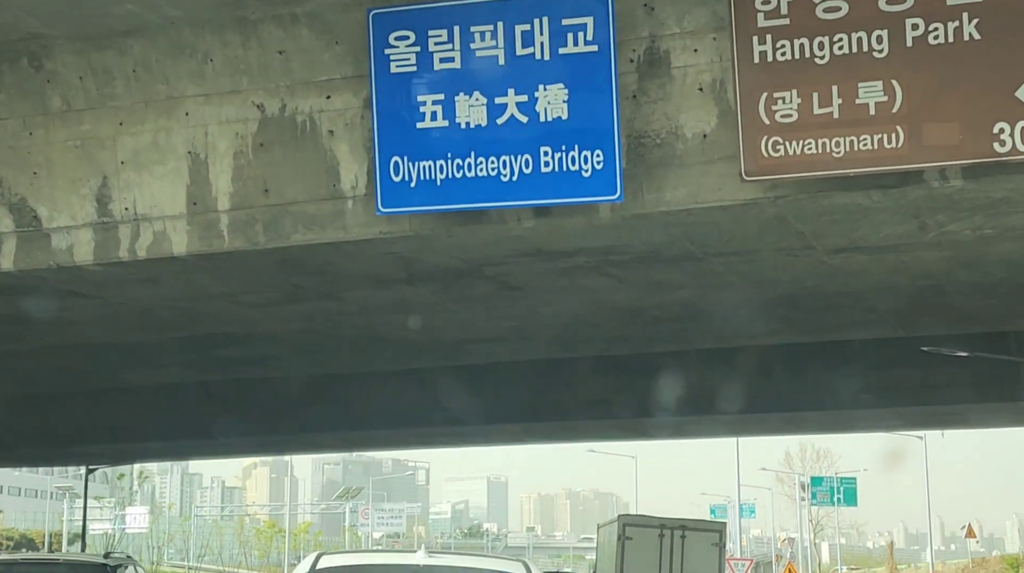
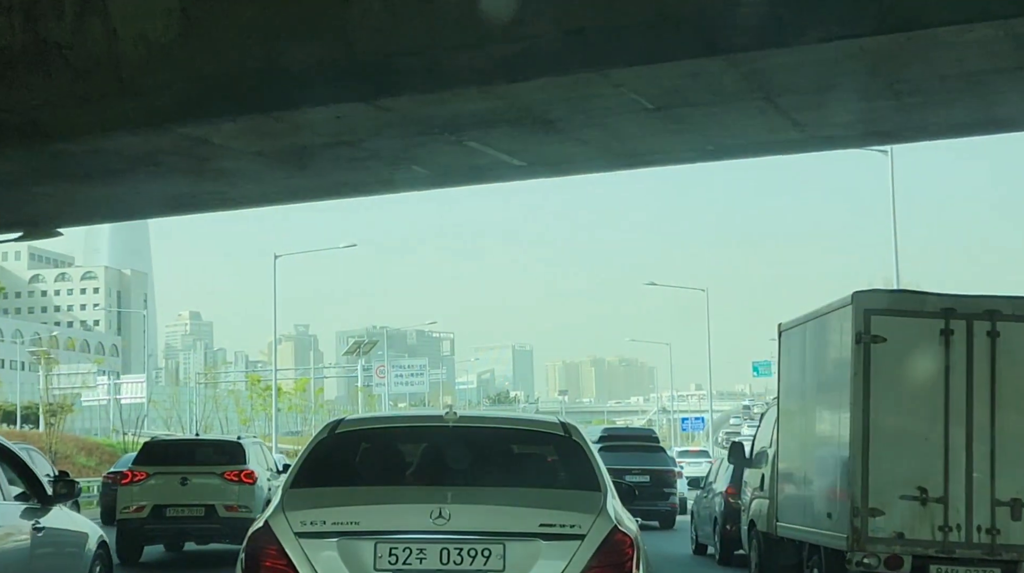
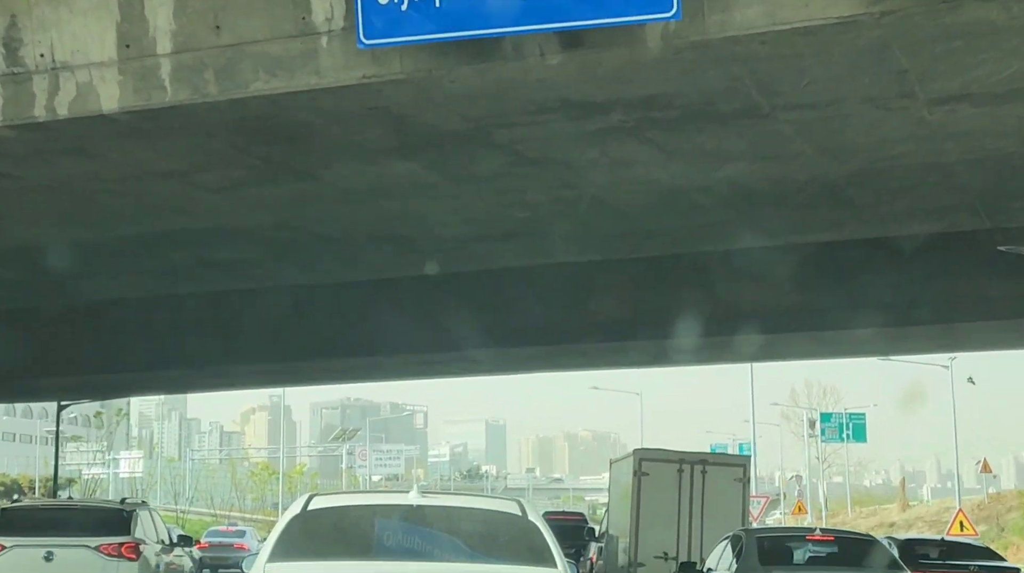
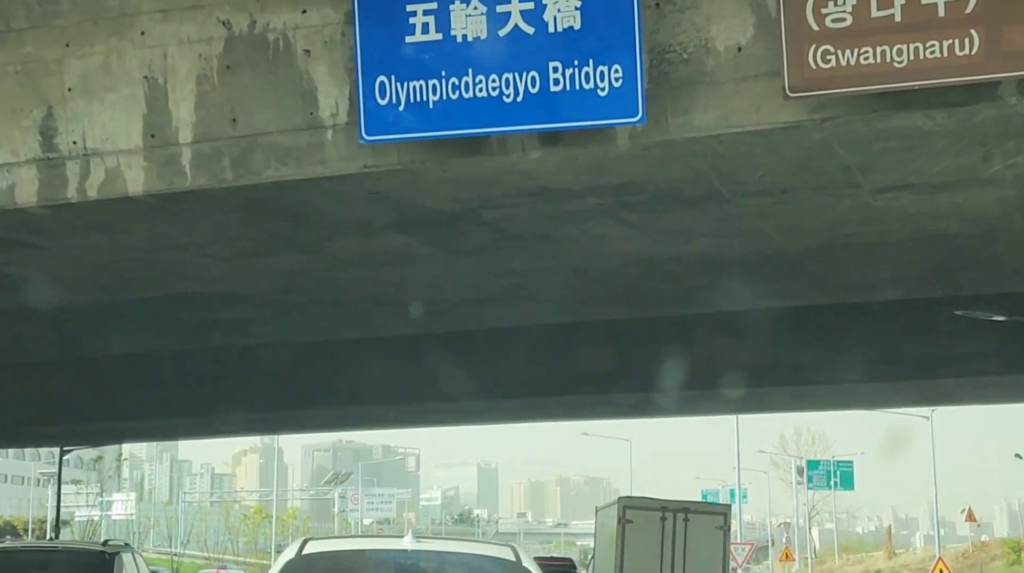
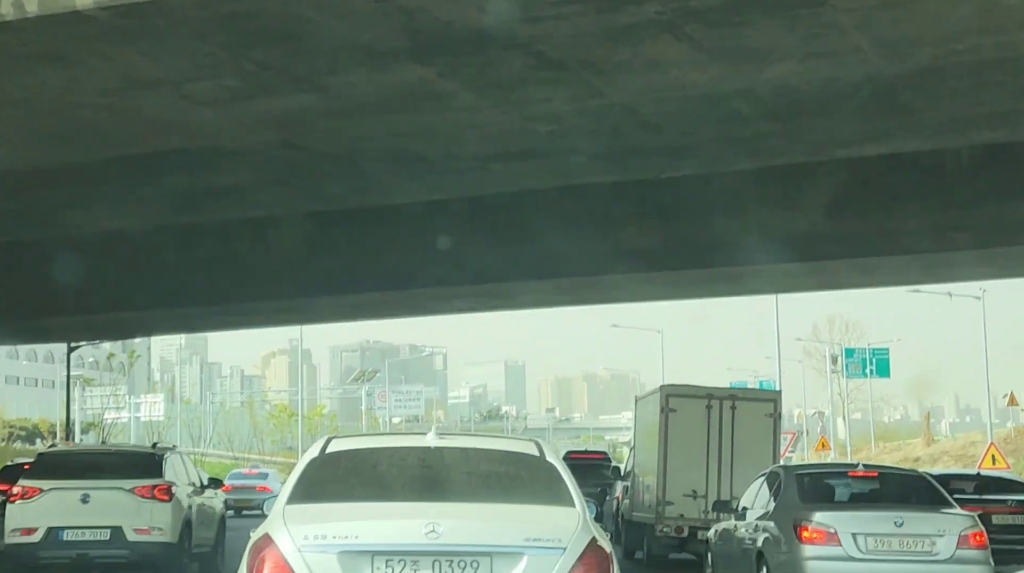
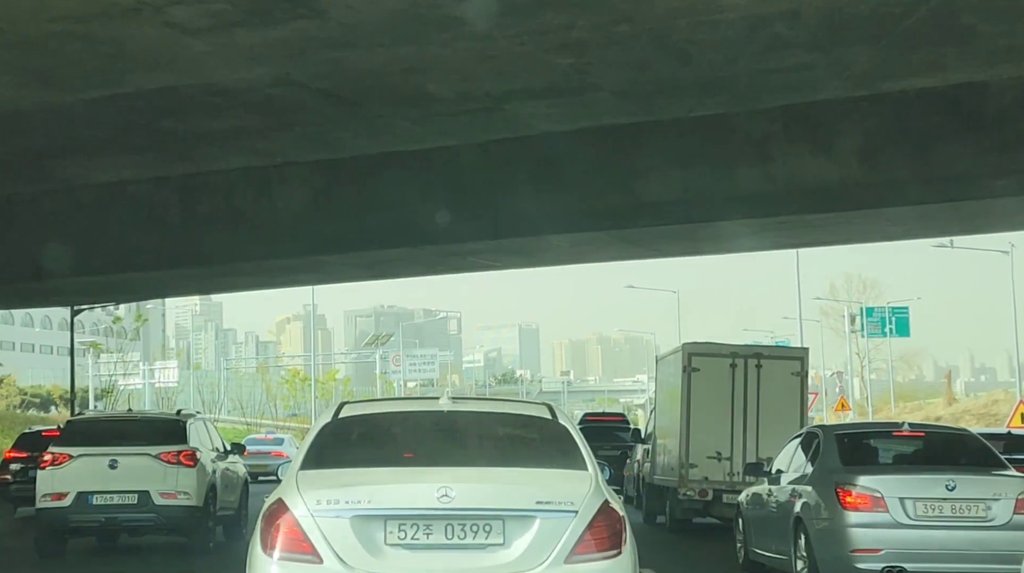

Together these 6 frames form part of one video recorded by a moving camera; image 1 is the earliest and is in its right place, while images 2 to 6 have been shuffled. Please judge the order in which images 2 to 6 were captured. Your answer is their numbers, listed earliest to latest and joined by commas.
4, 3, 5, 6, 2
